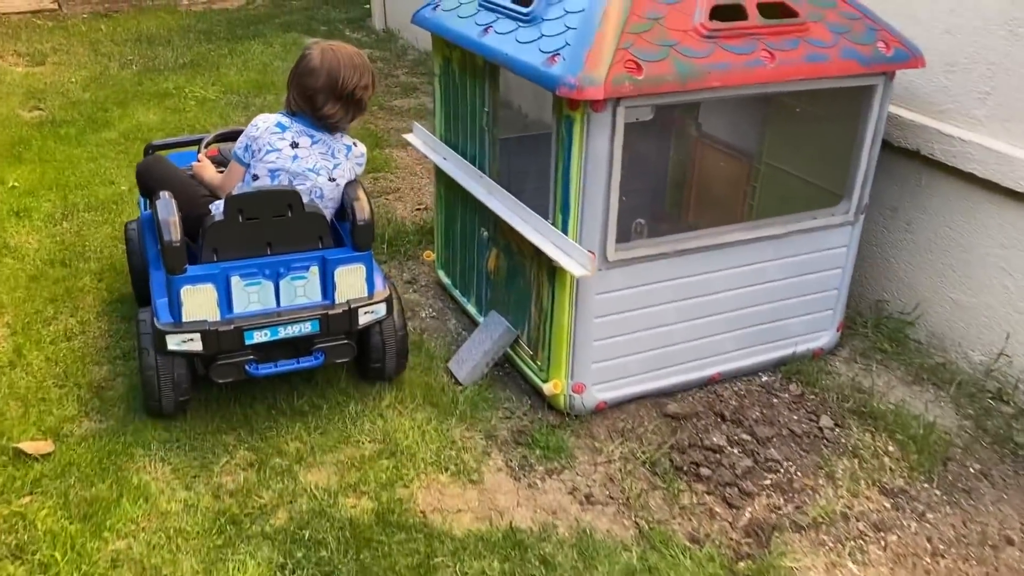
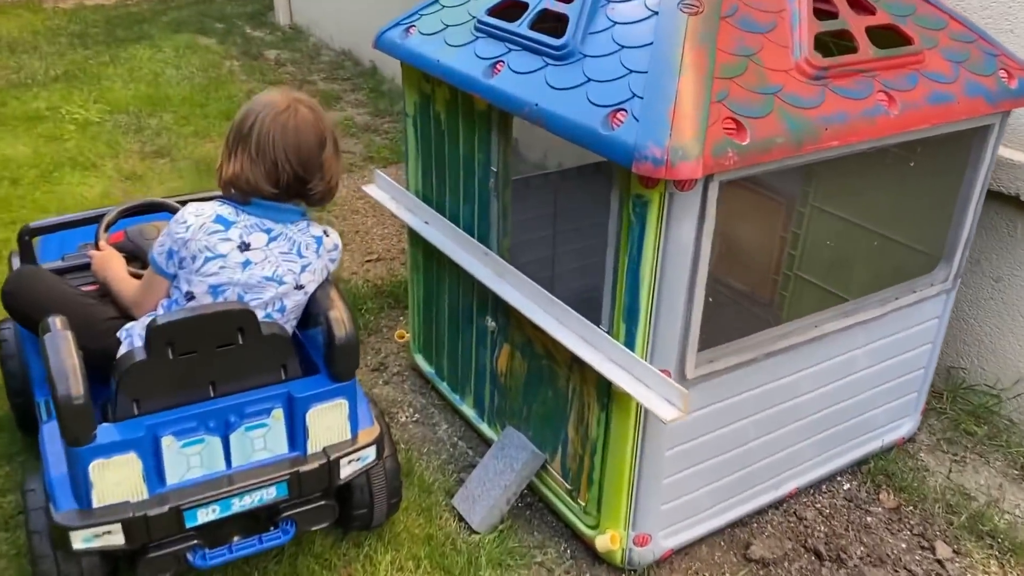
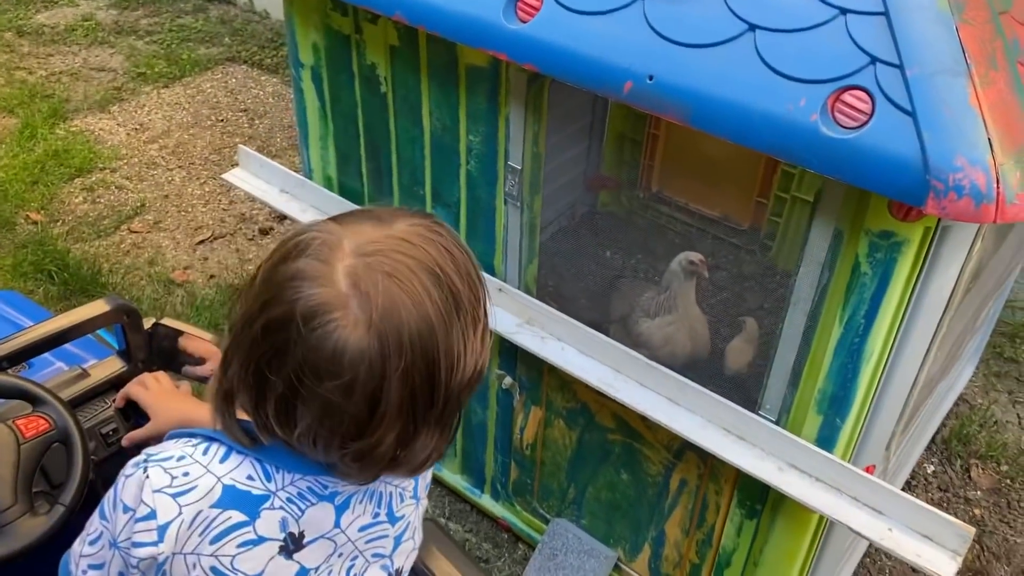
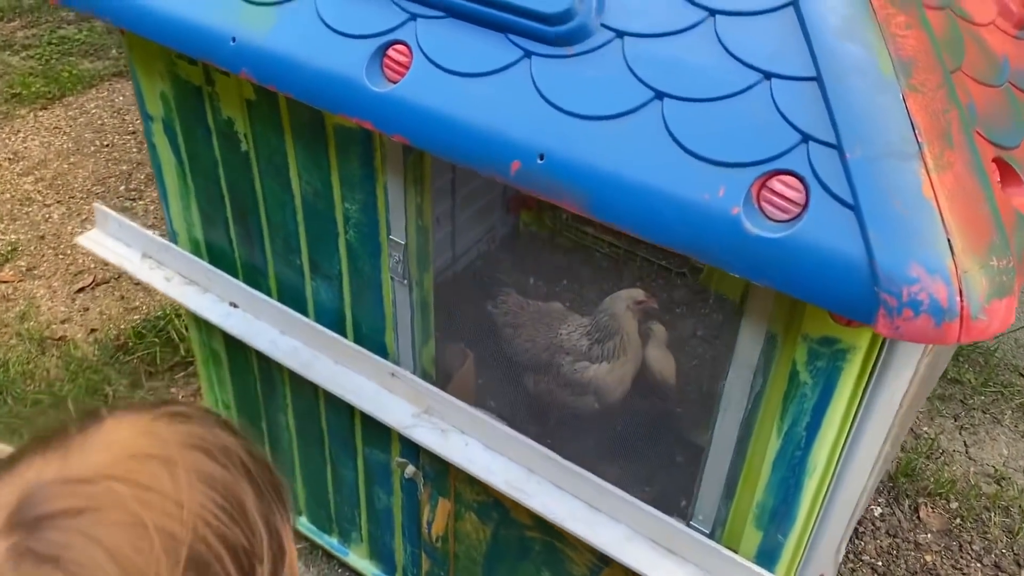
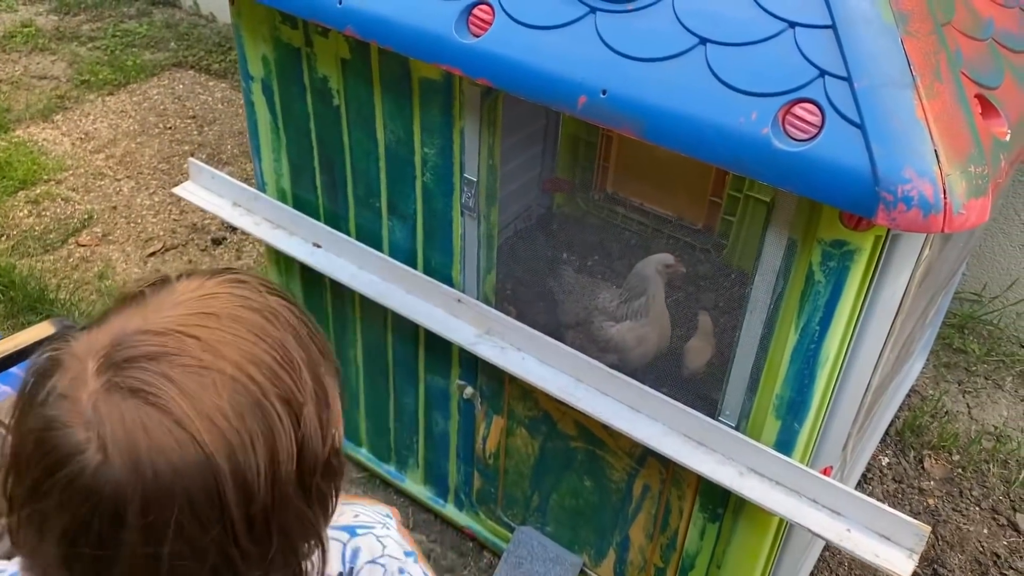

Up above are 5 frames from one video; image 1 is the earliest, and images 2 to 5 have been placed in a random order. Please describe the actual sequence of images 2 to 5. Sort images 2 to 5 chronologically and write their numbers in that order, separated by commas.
2, 3, 5, 4
